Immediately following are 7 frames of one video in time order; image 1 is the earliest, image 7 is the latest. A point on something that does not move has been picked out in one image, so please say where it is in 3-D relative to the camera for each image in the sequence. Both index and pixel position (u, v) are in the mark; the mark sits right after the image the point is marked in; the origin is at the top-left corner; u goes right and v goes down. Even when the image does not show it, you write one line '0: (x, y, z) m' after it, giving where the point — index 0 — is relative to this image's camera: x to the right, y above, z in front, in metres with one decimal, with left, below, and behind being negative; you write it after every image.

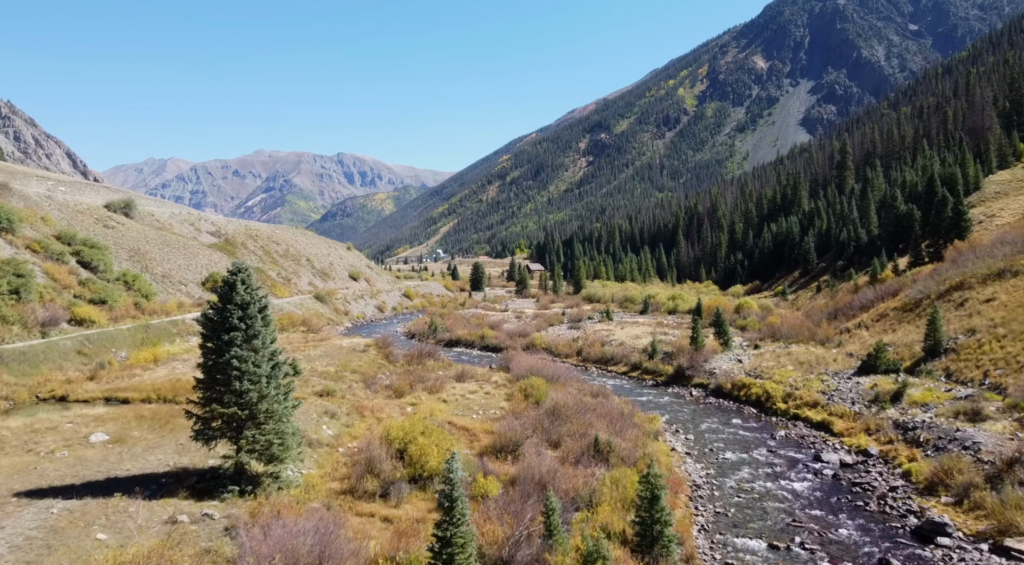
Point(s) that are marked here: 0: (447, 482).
0: (-1.1, -4.1, +14.0) m
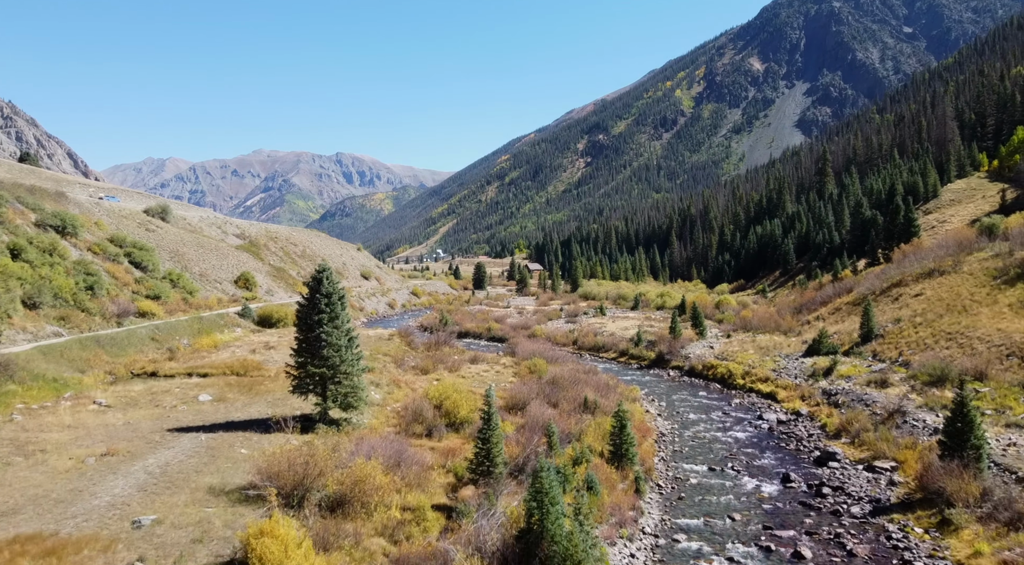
0: (-0.7, -4.0, +21.5) m
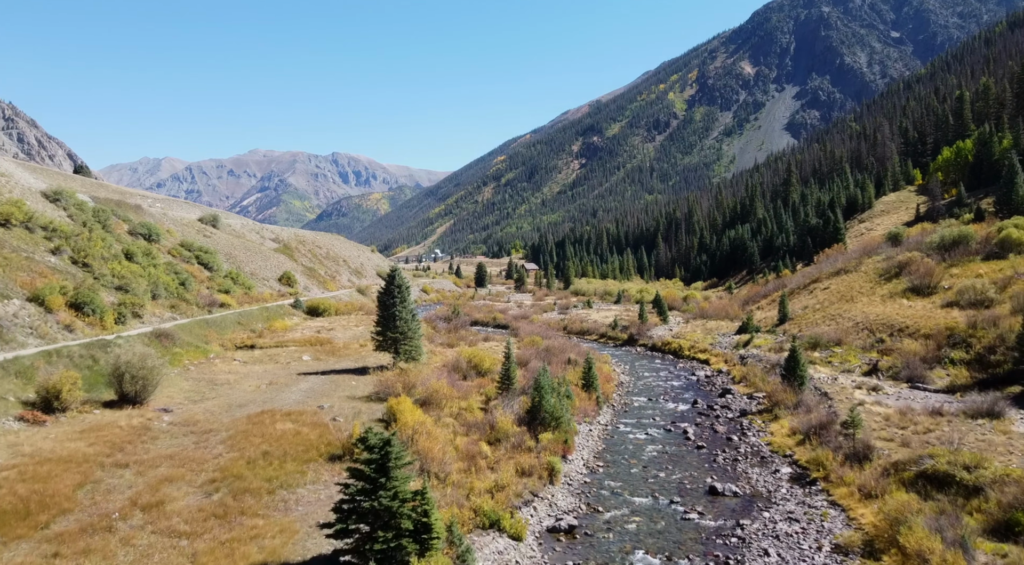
0: (-0.3, -3.7, +35.9) m
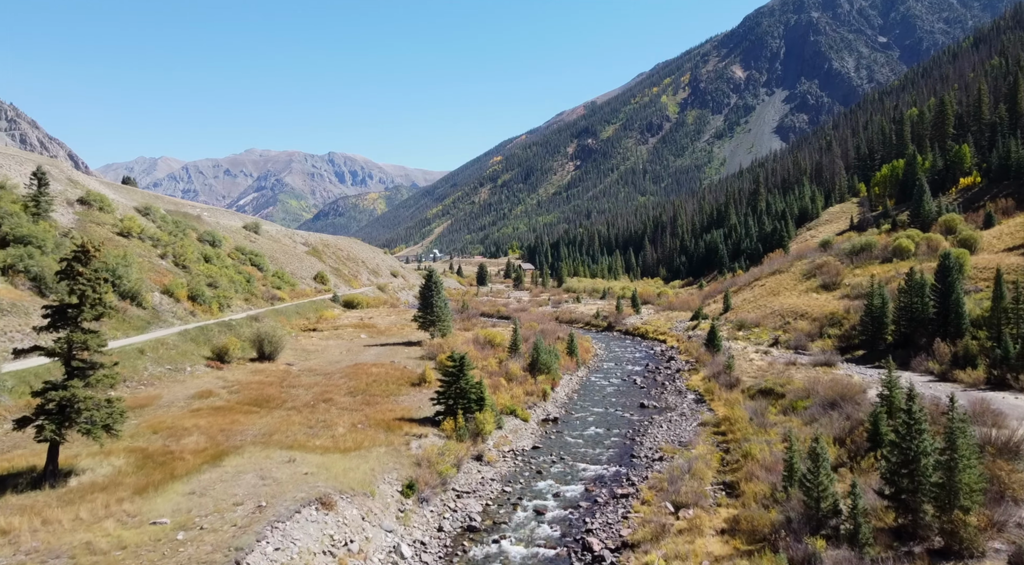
0: (+0.1, -3.5, +52.0) m
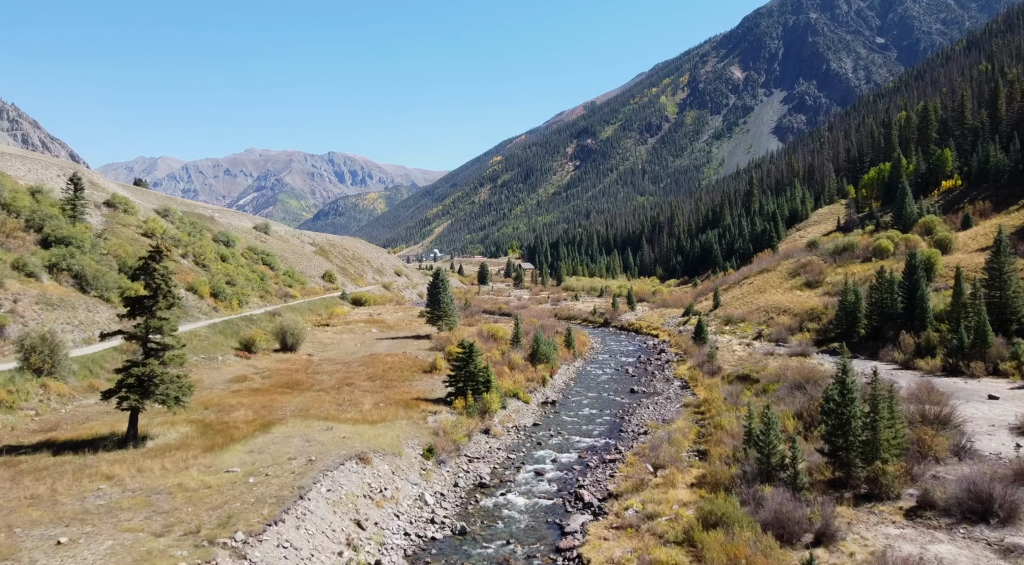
0: (+0.3, -3.4, +56.3) m
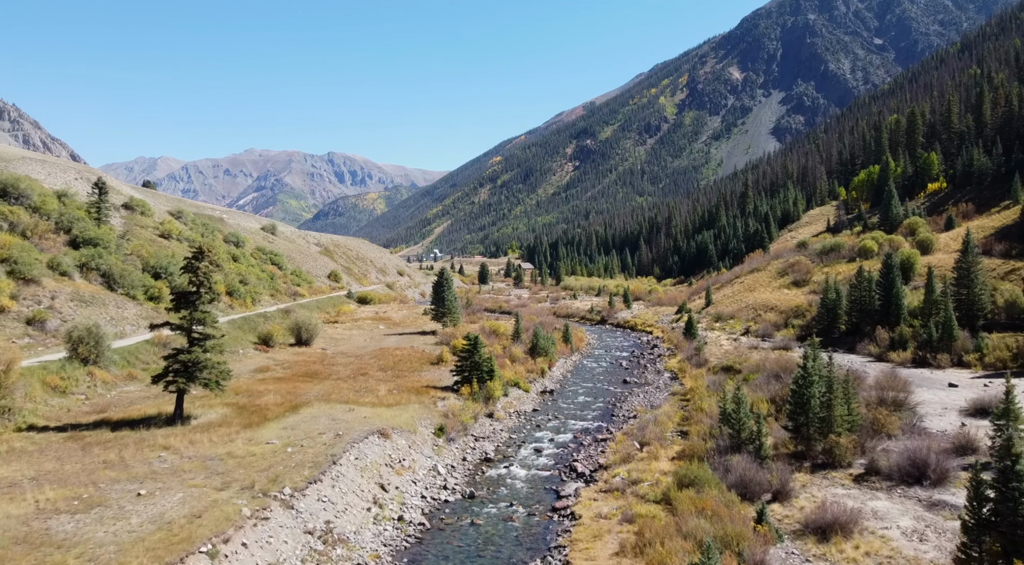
0: (+0.4, -3.3, +59.7) m
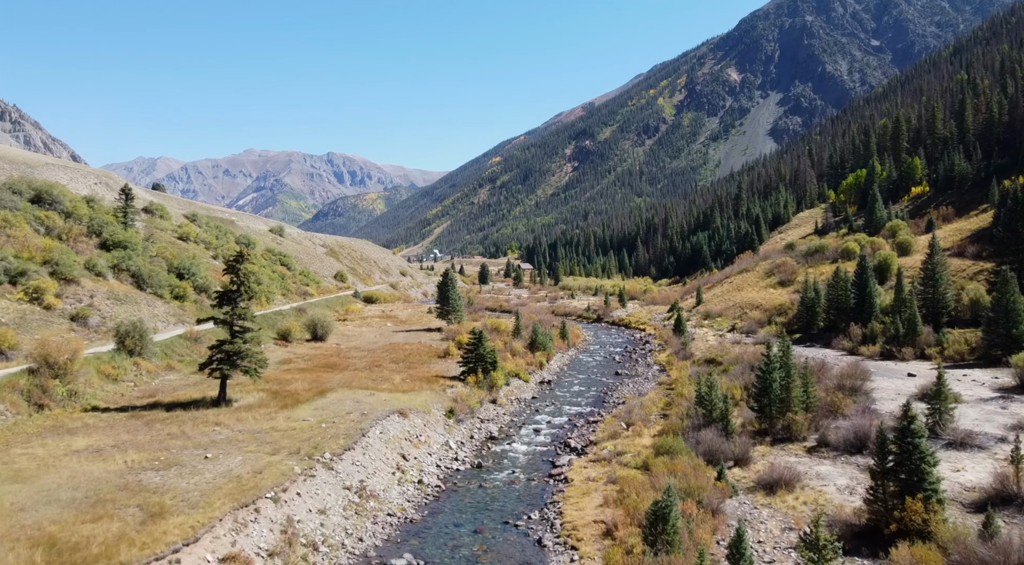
0: (+0.4, -3.2, +63.9) m
